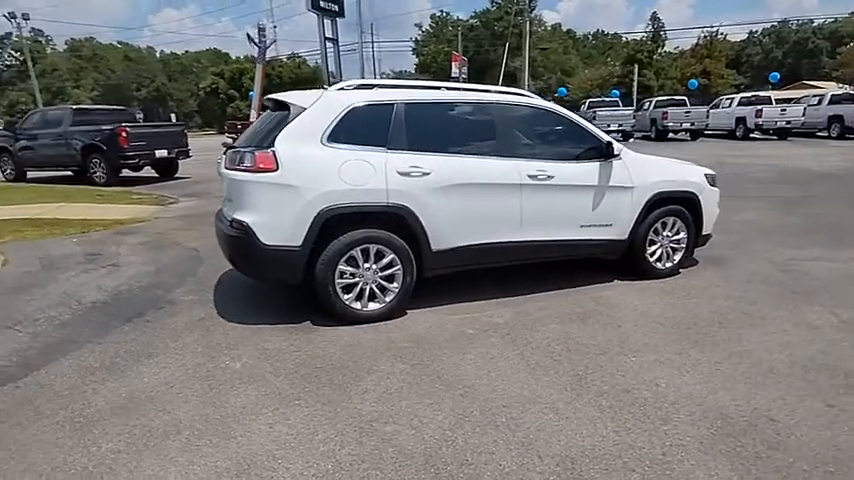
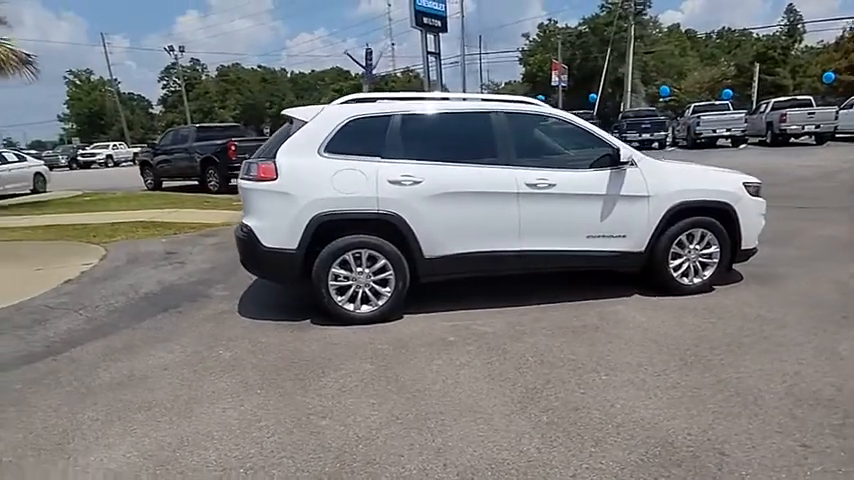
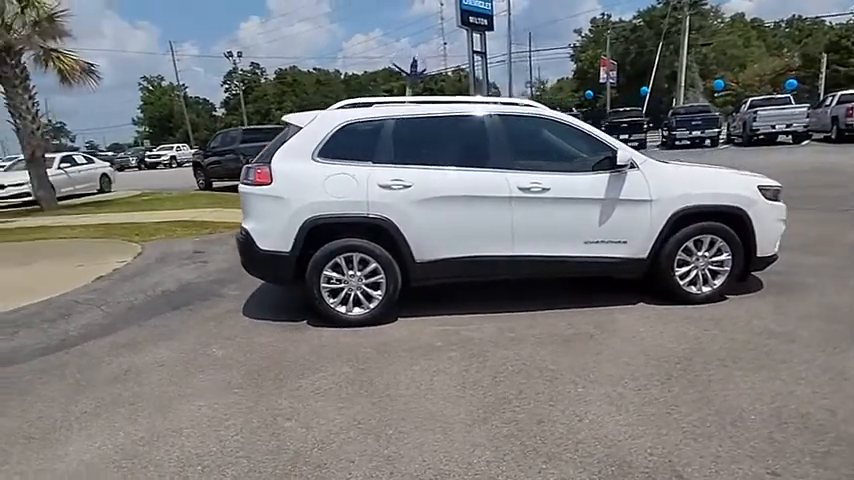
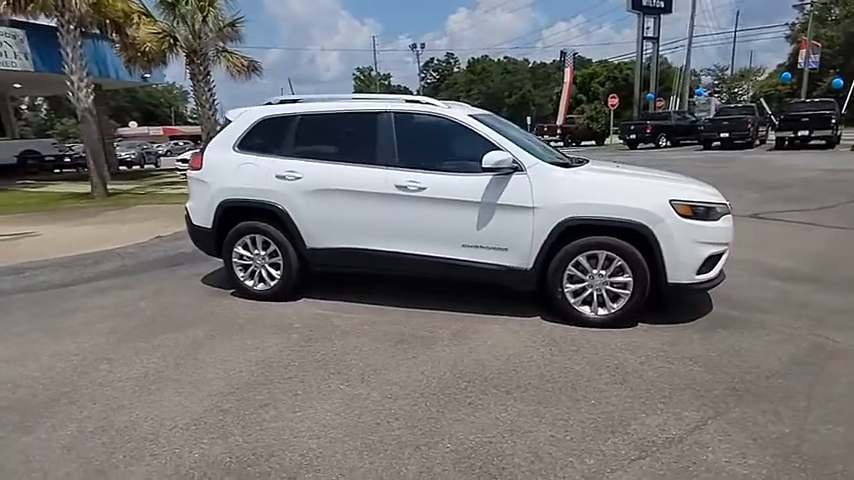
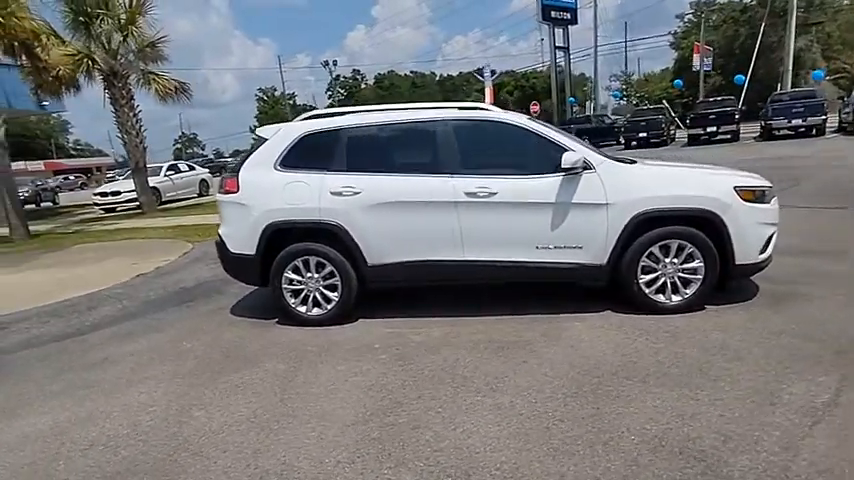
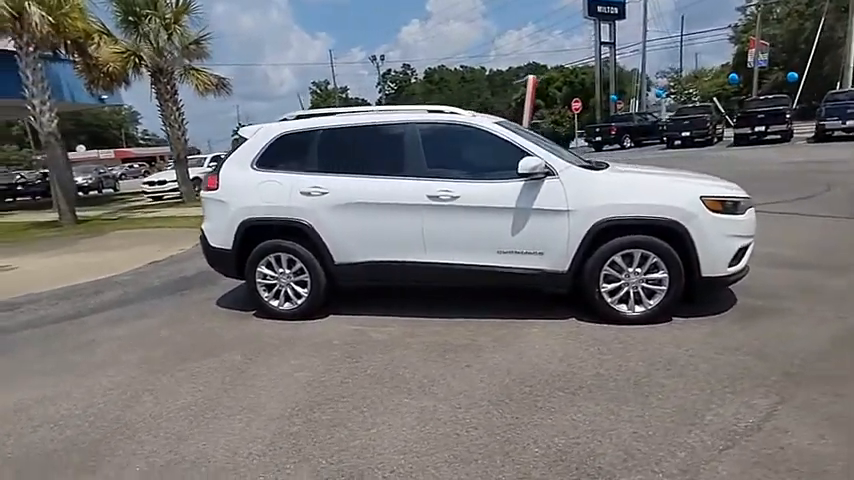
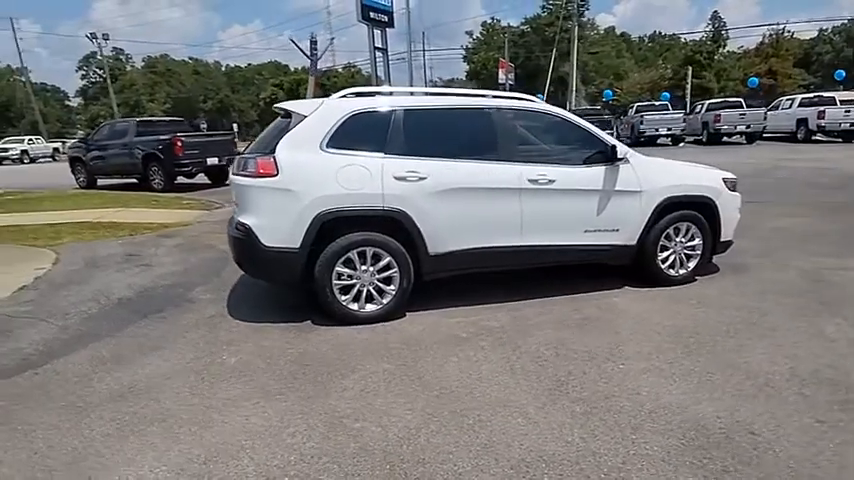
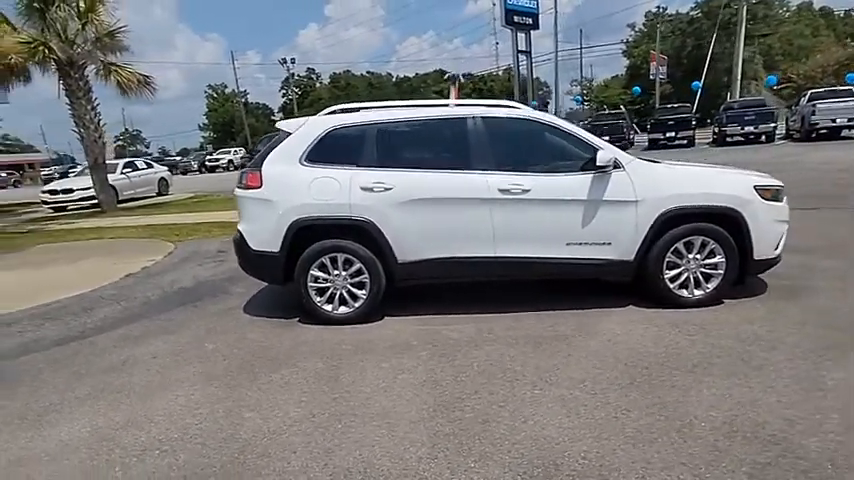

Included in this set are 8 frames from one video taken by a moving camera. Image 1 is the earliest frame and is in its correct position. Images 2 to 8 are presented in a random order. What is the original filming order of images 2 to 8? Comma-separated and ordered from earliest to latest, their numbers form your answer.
7, 2, 3, 8, 5, 6, 4
